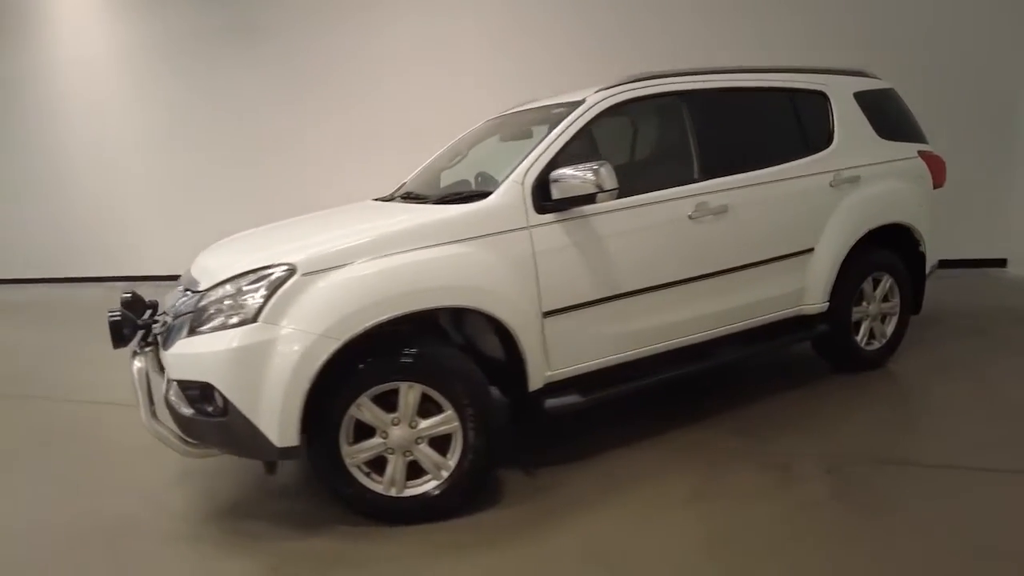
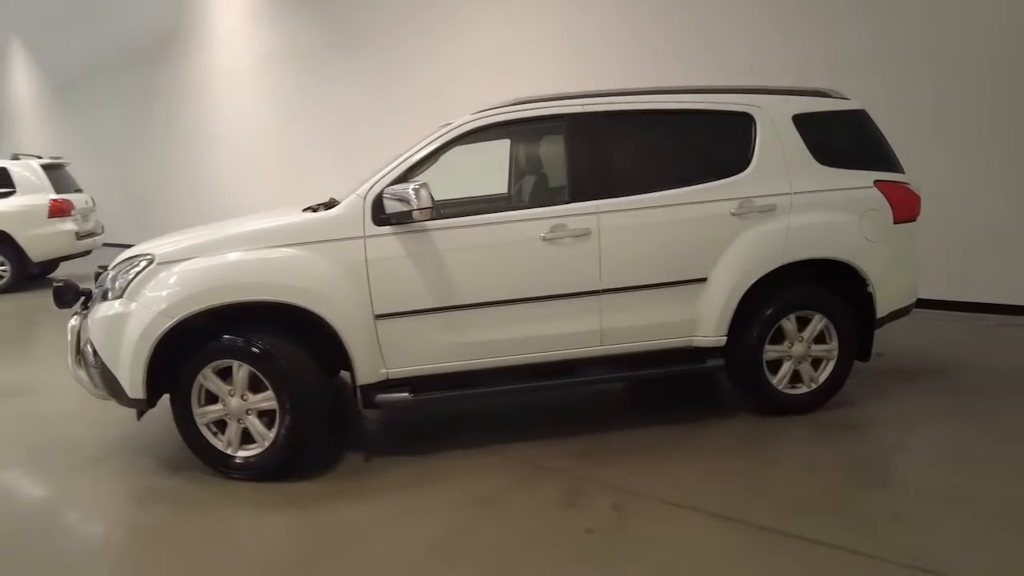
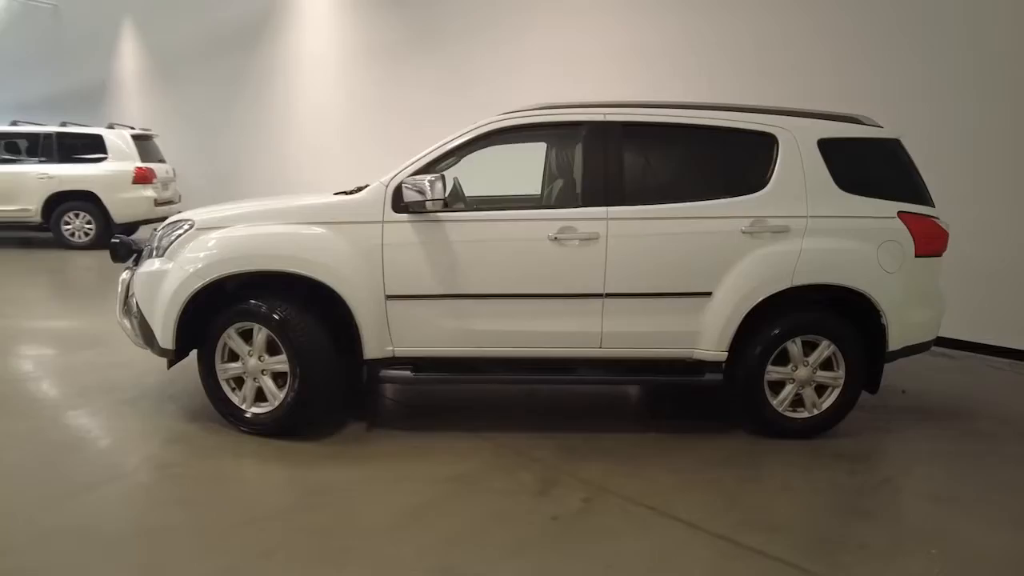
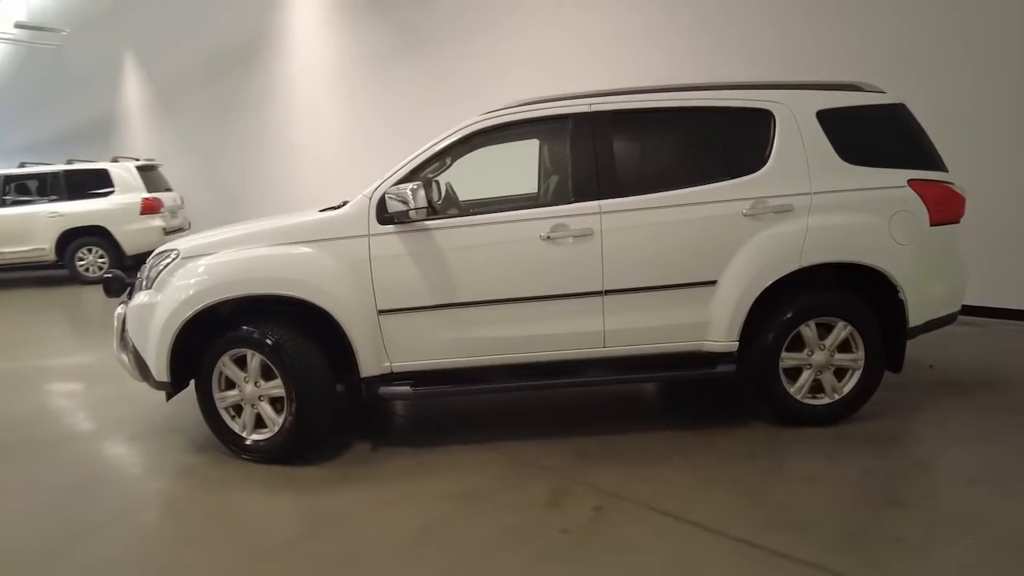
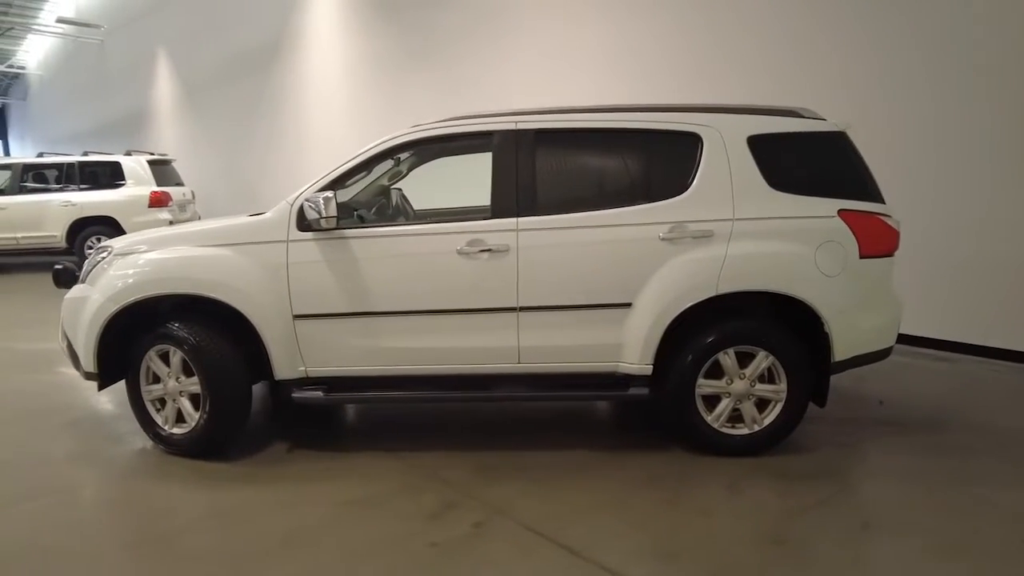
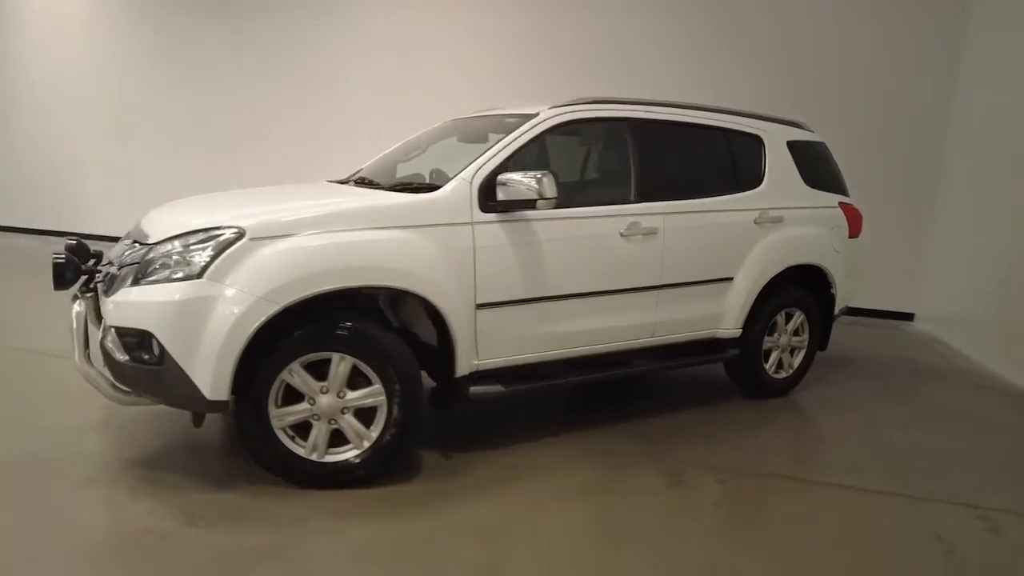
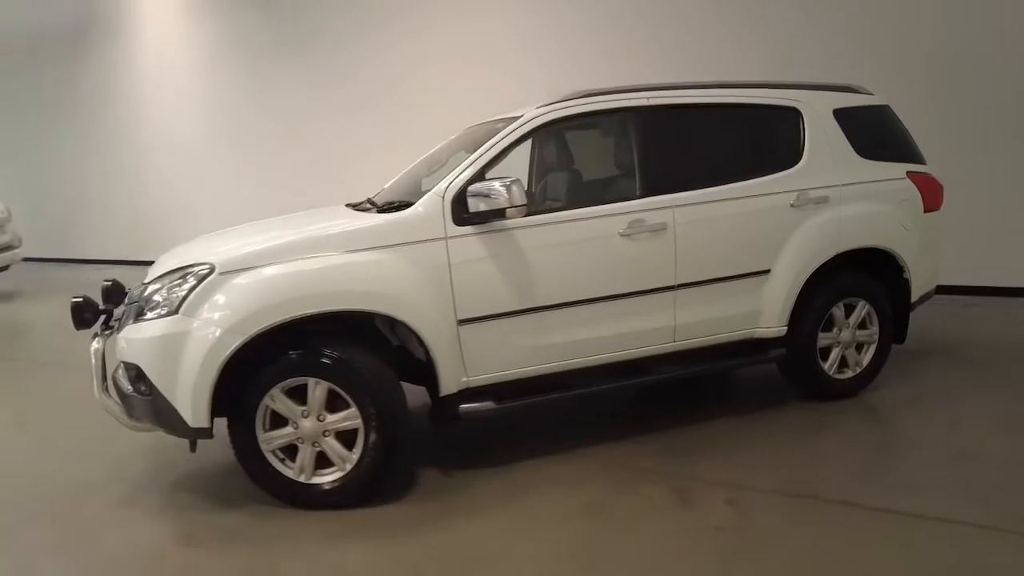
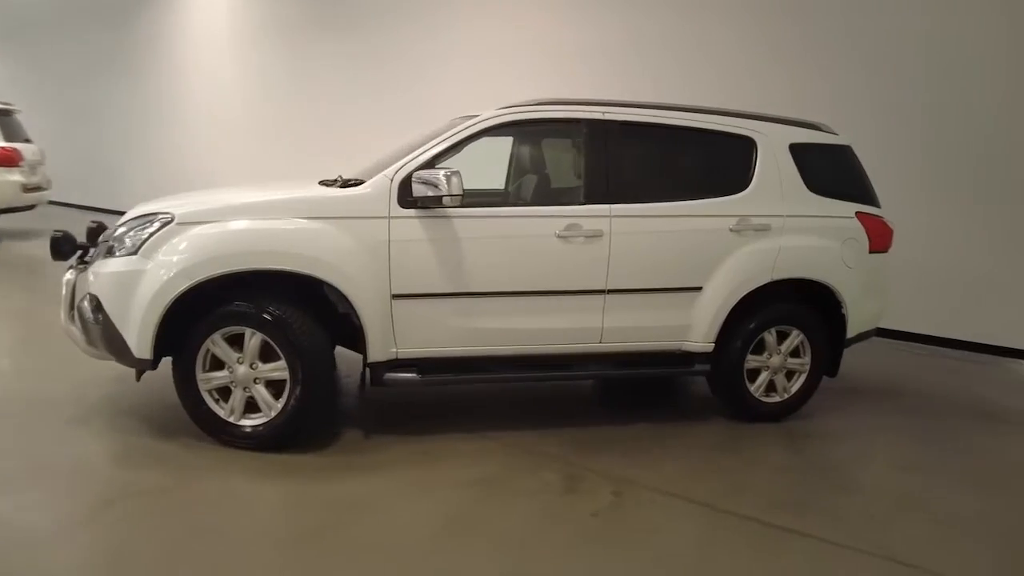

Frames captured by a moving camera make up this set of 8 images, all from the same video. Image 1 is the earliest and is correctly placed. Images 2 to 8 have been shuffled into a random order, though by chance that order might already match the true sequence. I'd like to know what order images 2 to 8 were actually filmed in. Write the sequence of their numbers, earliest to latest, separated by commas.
7, 2, 4, 5, 3, 8, 6
